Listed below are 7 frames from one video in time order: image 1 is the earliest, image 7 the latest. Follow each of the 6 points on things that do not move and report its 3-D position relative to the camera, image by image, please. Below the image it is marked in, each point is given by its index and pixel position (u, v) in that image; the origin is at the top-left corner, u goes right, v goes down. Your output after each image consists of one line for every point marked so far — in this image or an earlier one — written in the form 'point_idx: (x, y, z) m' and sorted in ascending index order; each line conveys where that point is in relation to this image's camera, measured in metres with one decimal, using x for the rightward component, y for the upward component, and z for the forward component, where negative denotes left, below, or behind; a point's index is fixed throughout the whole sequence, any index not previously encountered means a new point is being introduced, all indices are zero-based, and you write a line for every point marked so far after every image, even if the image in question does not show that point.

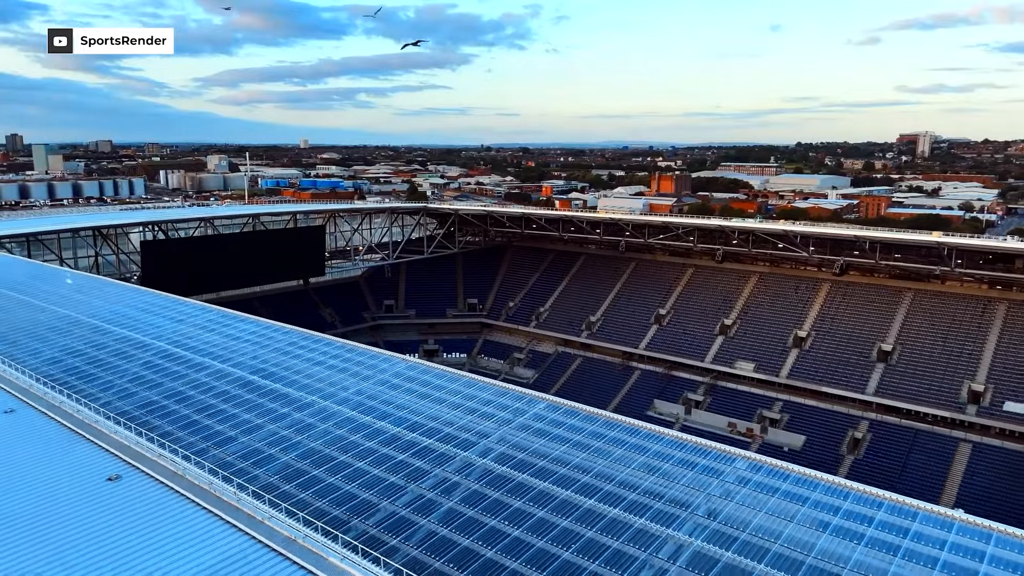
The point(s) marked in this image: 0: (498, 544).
0: (-0.2, -3.5, +9.3) m
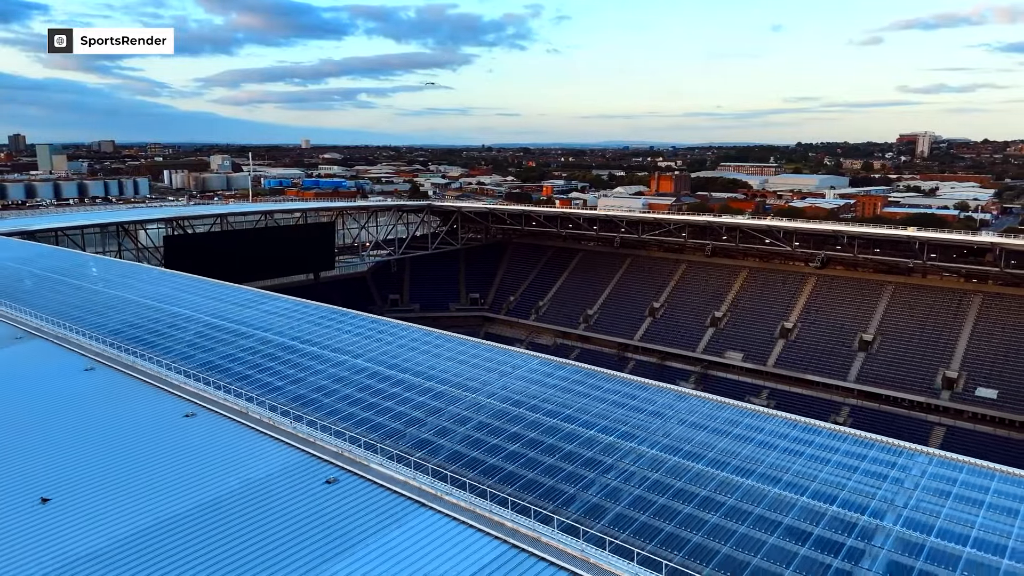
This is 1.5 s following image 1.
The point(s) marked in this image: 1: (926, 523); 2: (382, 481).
0: (-0.2, -3.0, +12.0) m
1: (+5.8, -3.3, +9.6) m
2: (-2.2, -3.3, +11.3) m
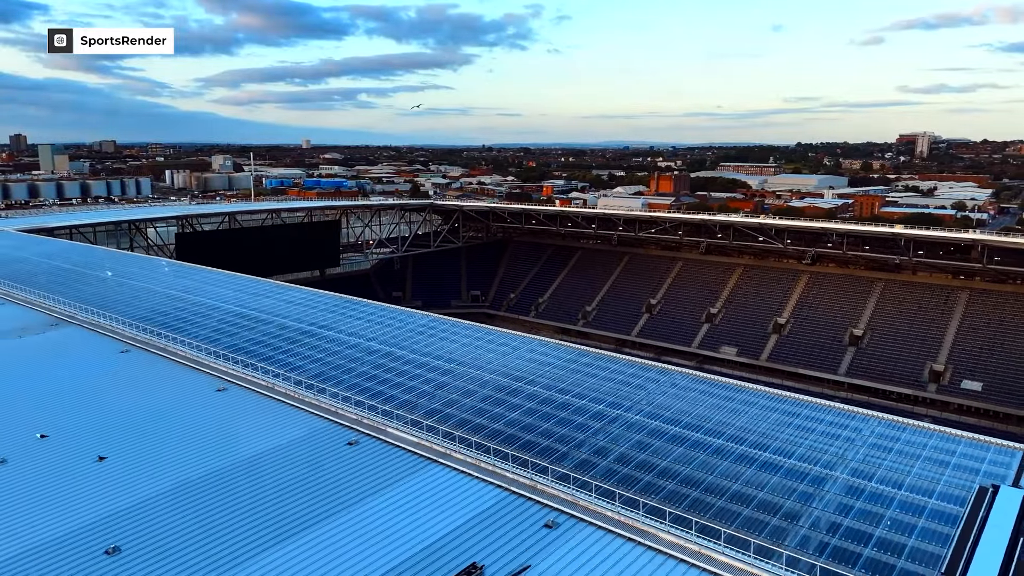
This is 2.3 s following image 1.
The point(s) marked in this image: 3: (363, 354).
0: (-0.2, -2.7, +13.4) m
1: (+5.9, -3.0, +11.0) m
2: (-2.2, -3.0, +12.8) m
3: (-3.9, -1.7, +17.4) m
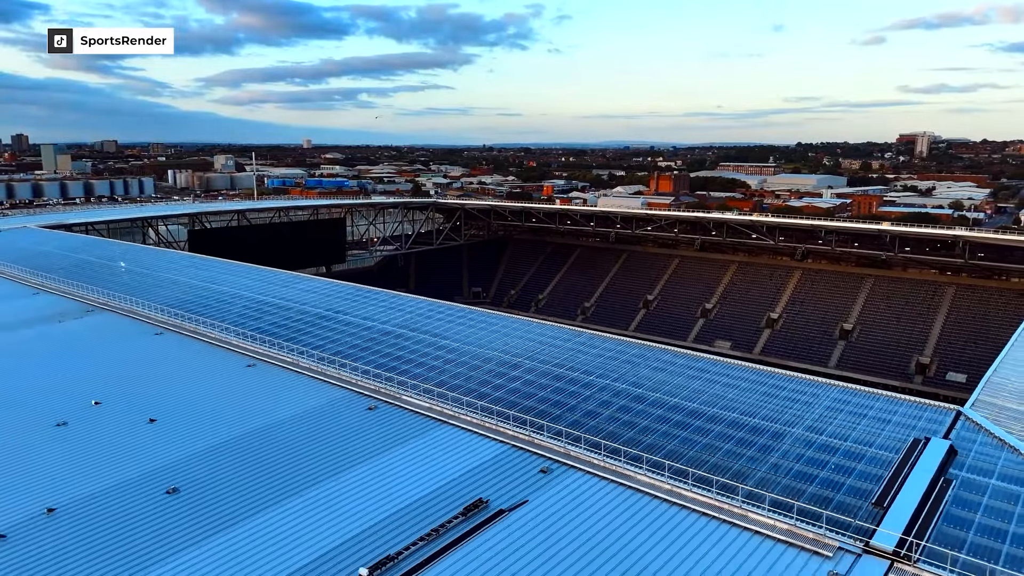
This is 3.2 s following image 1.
0: (-0.2, -2.3, +15.1) m
1: (+5.9, -2.7, +12.7) m
2: (-2.1, -2.6, +14.5) m
3: (-3.9, -1.3, +19.1) m
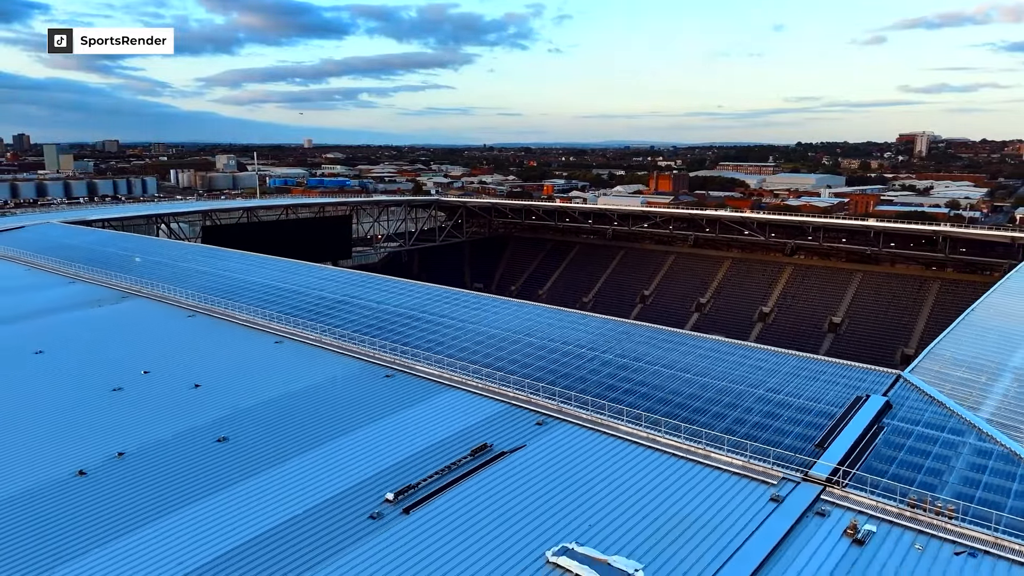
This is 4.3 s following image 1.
0: (-0.2, -1.9, +17.0) m
1: (+5.9, -2.2, +14.6) m
2: (-2.1, -2.2, +16.4) m
3: (-3.9, -0.9, +21.0) m
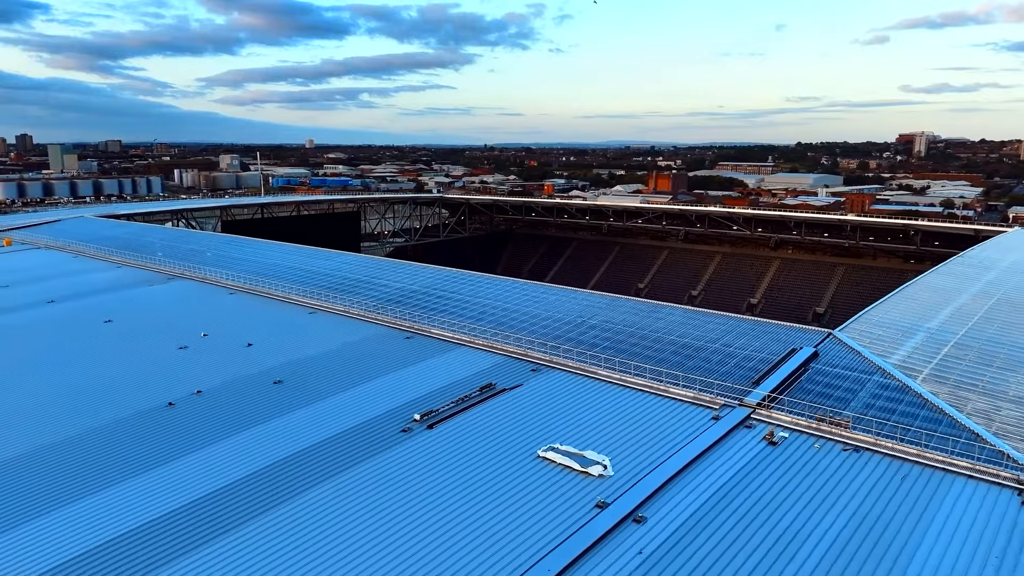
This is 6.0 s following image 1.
0: (-0.2, -1.2, +20.2) m
1: (+5.9, -1.5, +17.7) m
2: (-2.1, -1.5, +19.5) m
3: (-3.9, -0.2, +24.2) m
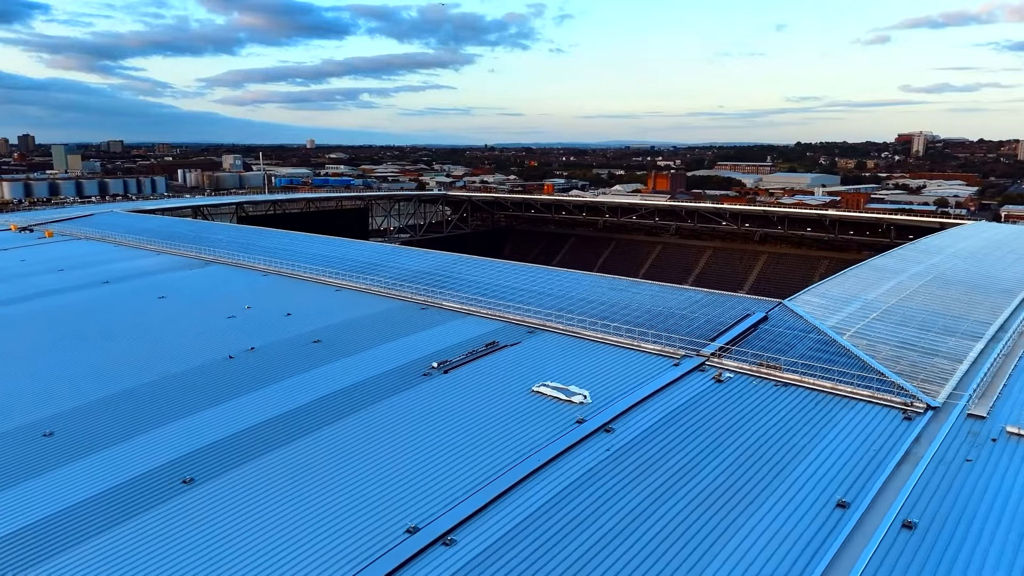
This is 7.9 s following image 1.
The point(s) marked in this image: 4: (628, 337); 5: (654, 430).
0: (-0.2, -0.4, +23.4) m
1: (+5.9, -0.8, +21.0) m
2: (-2.1, -0.7, +22.8) m
3: (-3.9, +0.5, +27.4) m
4: (+3.2, -1.5, +19.0) m
5: (+3.0, -3.0, +13.9) m
